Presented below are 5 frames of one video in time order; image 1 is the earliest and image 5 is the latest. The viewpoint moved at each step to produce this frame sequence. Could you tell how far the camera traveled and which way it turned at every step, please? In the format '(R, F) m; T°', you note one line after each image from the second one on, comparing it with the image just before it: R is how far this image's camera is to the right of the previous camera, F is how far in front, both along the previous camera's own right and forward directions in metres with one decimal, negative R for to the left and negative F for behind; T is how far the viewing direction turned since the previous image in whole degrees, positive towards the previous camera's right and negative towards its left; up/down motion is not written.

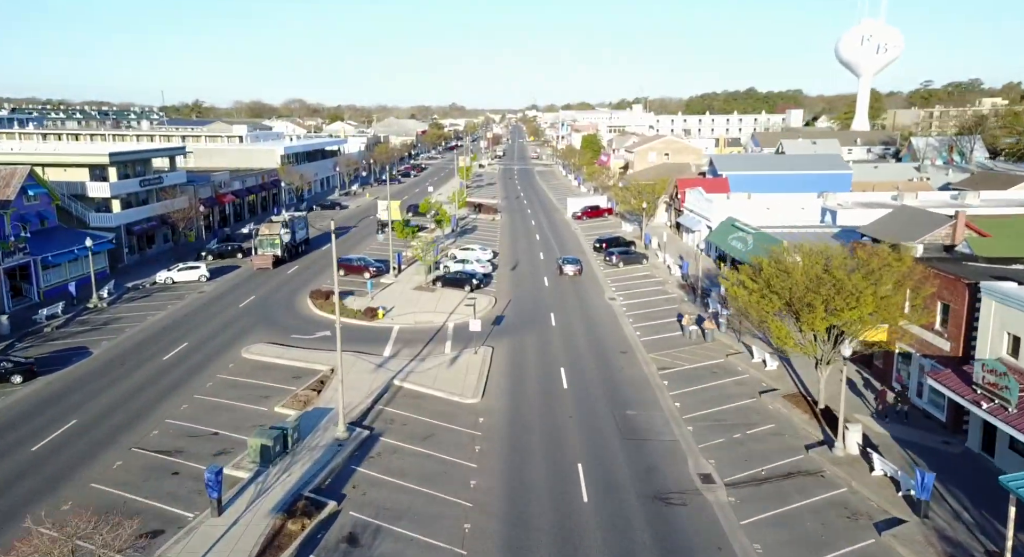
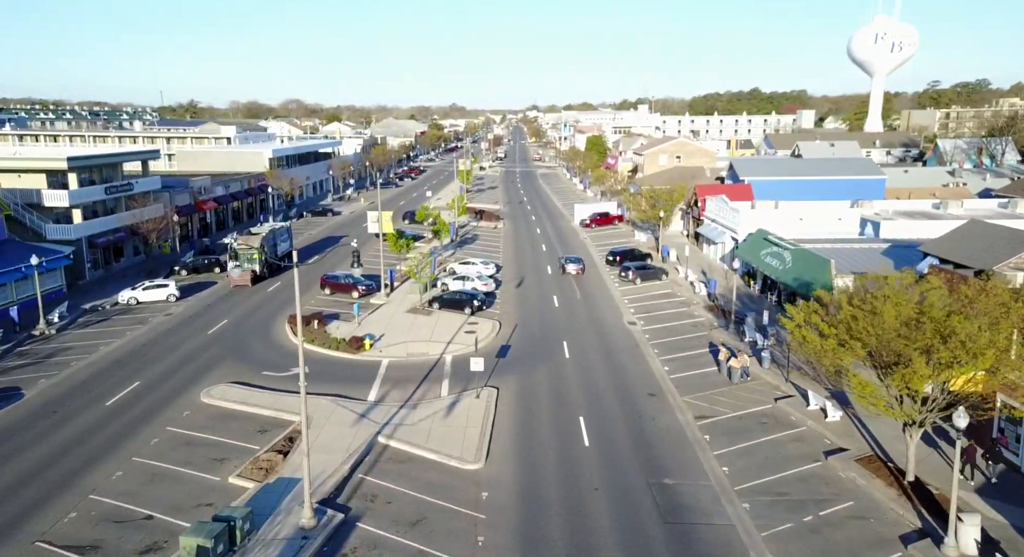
(-0.3, +4.9) m; 0°
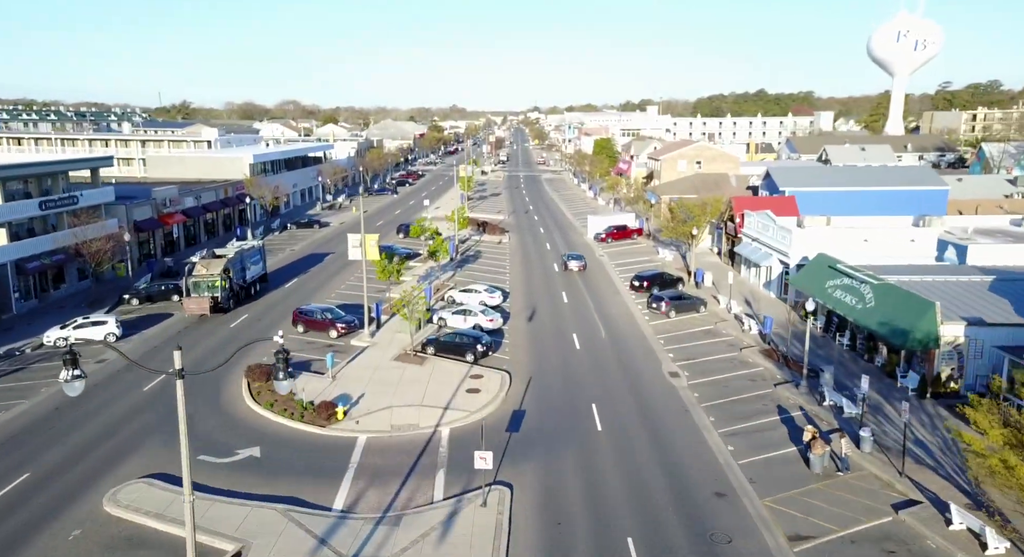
(-0.5, +7.3) m; 0°
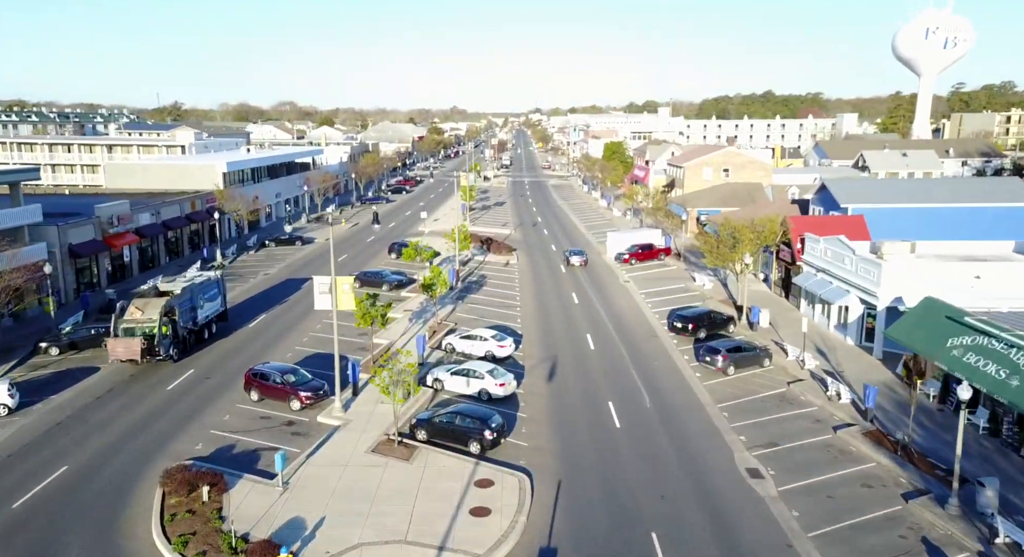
(-0.6, +8.2) m; 0°
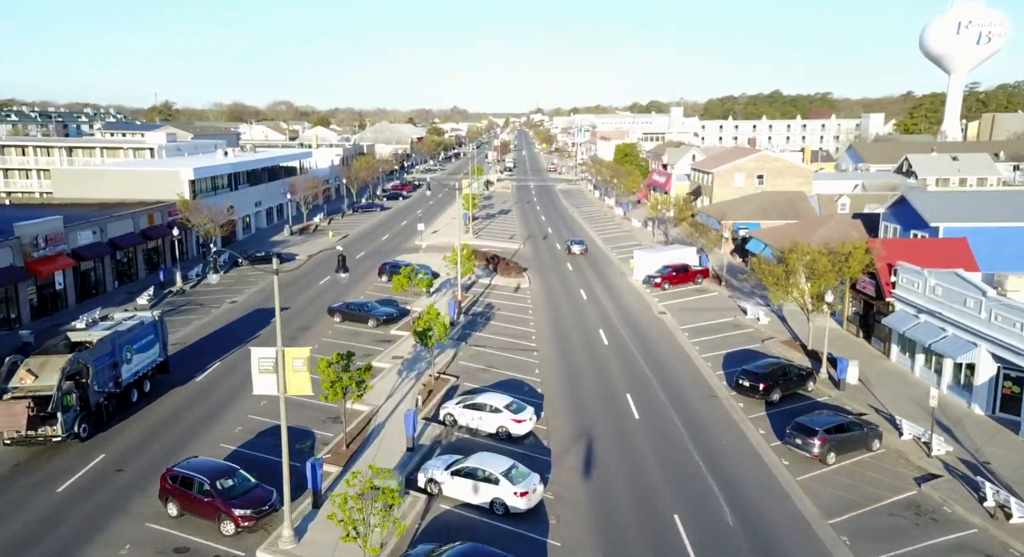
(-0.7, +8.1) m; 0°
